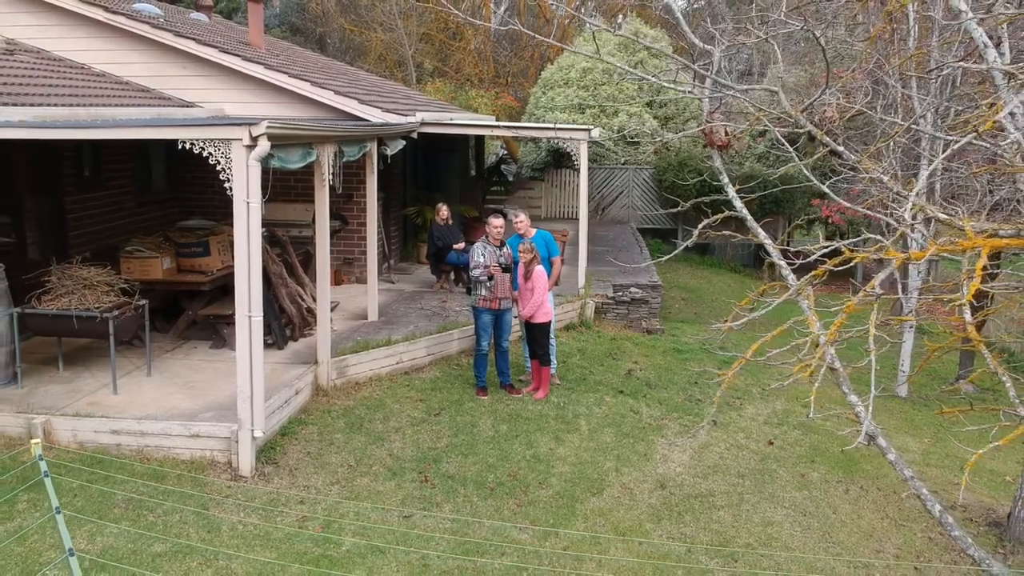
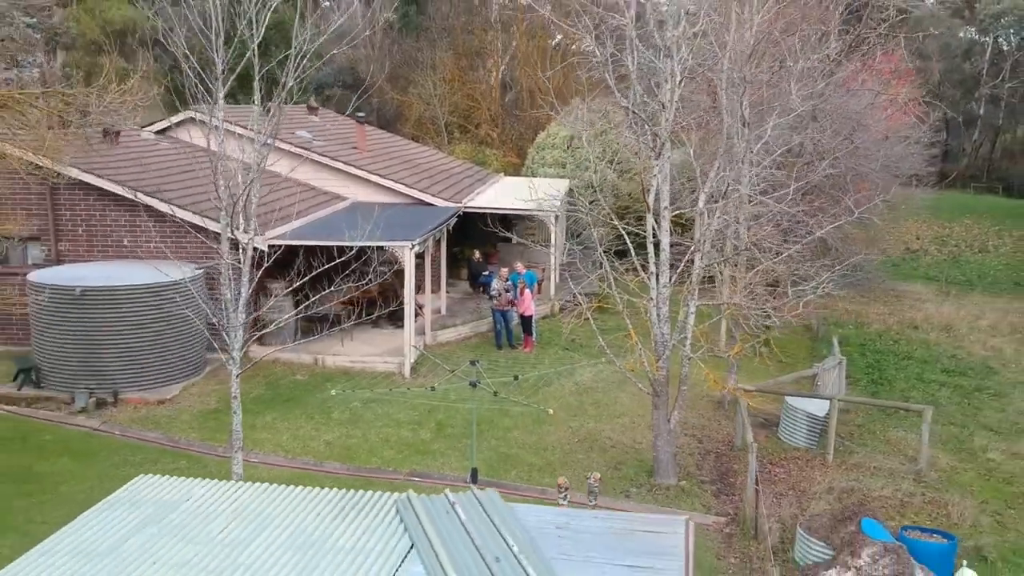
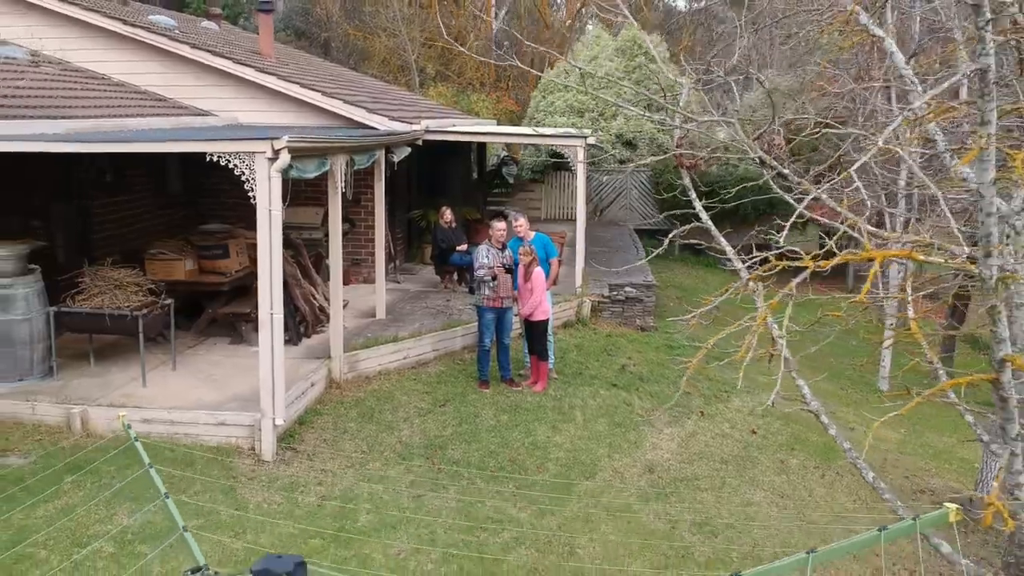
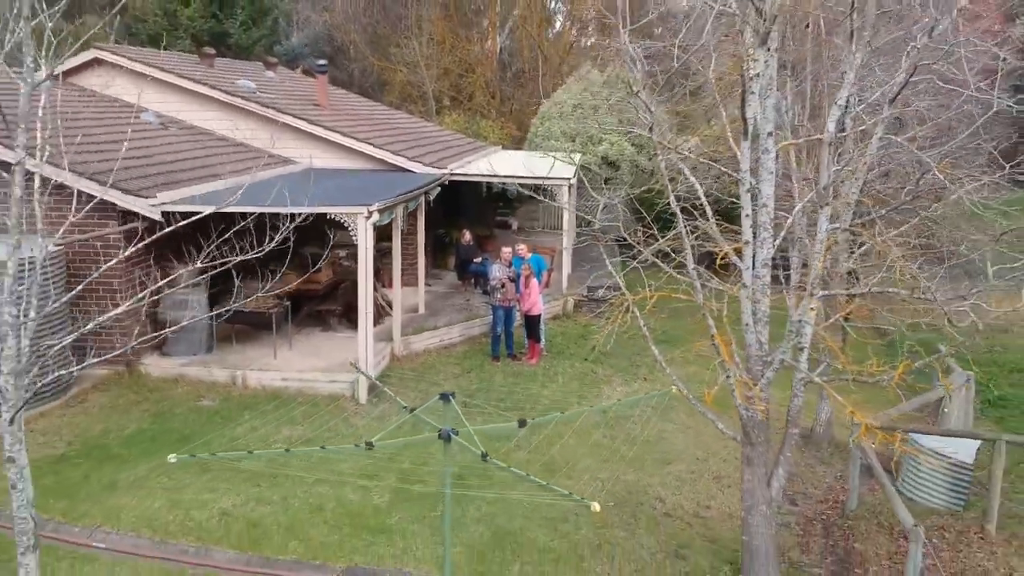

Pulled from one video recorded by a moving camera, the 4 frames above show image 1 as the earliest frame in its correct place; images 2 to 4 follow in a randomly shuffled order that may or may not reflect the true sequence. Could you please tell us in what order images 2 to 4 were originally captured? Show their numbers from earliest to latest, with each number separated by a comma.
3, 4, 2
